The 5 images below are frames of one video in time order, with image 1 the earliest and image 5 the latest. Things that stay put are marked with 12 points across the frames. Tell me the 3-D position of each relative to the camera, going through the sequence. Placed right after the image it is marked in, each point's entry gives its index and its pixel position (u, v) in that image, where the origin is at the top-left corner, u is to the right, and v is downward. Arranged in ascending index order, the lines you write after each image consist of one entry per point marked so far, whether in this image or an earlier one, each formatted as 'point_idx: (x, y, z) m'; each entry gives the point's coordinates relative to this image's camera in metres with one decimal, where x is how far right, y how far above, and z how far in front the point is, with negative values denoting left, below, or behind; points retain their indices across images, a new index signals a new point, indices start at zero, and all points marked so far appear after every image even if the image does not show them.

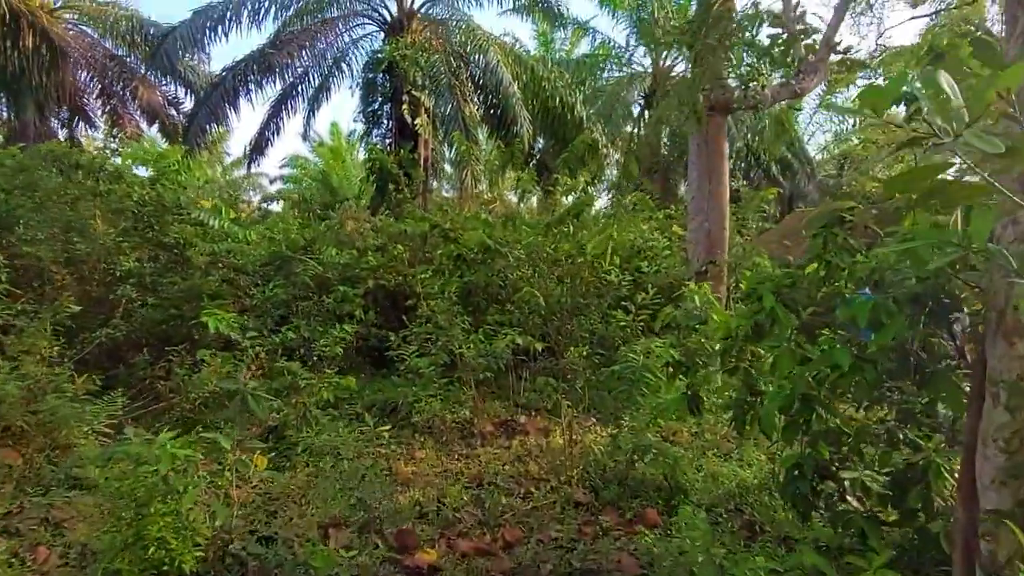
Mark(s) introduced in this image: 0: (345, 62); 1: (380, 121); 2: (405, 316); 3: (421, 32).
0: (-2.4, +3.2, +10.1) m
1: (-1.9, +2.4, +9.9) m
2: (-0.9, -0.2, +6.0) m
3: (-1.2, +3.4, +9.3) m
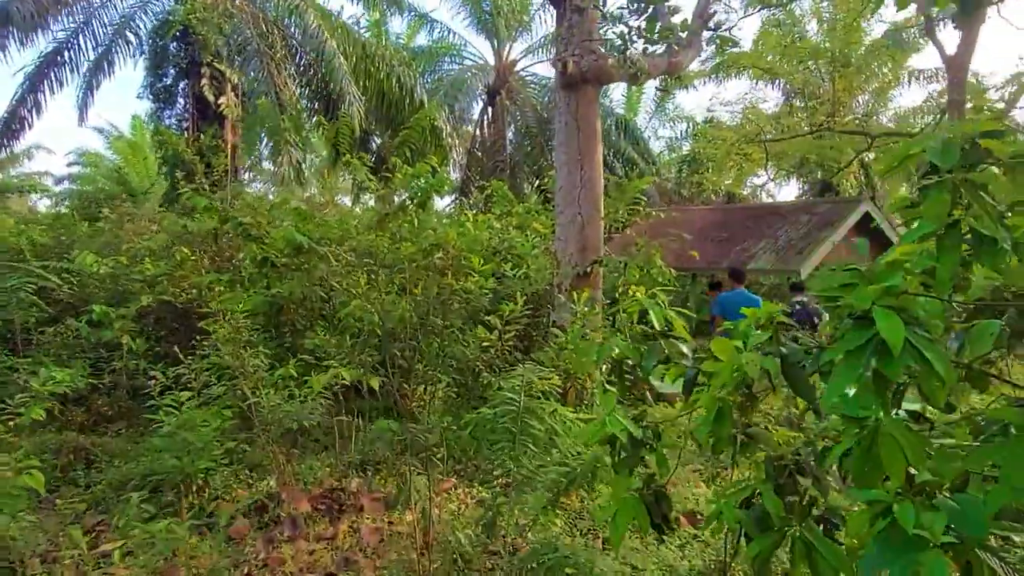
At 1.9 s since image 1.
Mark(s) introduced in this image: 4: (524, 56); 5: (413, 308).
0: (-4.5, +3.0, +8.2) m
1: (-3.9, +2.2, +8.1) m
2: (-2.0, -0.3, +4.5) m
3: (-3.1, +3.2, +7.6) m
4: (+0.2, +4.5, +13.6) m
5: (-0.4, -0.1, +3.2) m
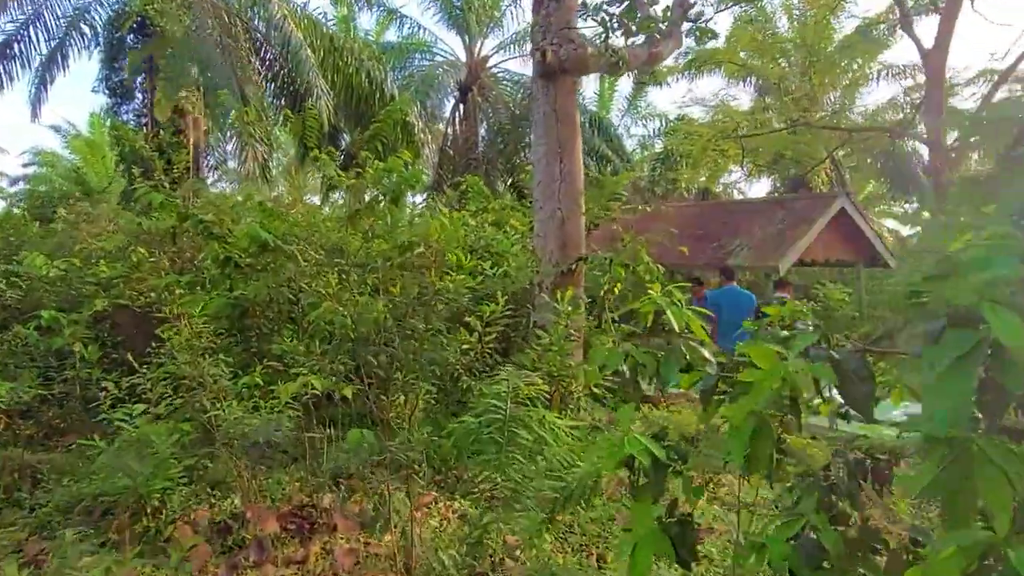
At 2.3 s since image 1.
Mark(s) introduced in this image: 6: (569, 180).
0: (-4.8, +3.0, +7.8) m
1: (-4.2, +2.1, +7.7) m
2: (-2.2, -0.4, +4.2) m
3: (-3.4, +3.2, +7.3) m
4: (-0.3, +4.5, +13.4) m
5: (-0.5, -0.1, +2.9) m
6: (+0.4, +0.7, +4.5) m
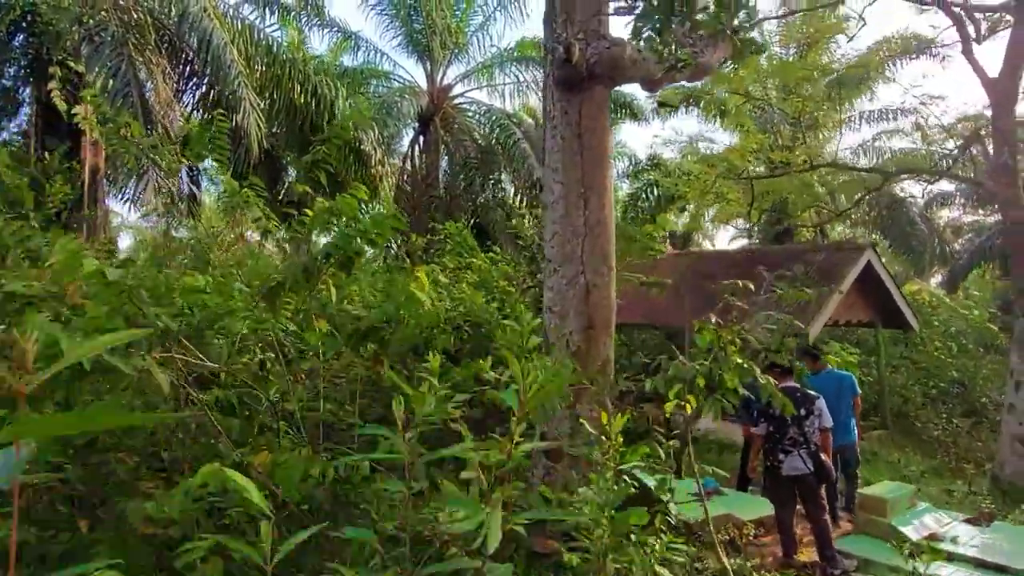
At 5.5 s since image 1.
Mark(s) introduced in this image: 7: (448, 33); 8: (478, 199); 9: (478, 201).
0: (-5.0, +2.4, +6.3) m
1: (-4.4, +1.6, +6.2) m
2: (-2.1, -0.8, +2.7) m
3: (-3.6, +2.6, +5.9) m
4: (-0.9, +3.6, +12.2) m
5: (-0.4, -0.4, +1.5) m
6: (+0.4, +0.3, +3.2) m
7: (-1.1, +4.2, +11.5) m
8: (-0.5, +1.4, +10.9) m
9: (-0.5, +1.3, +10.8) m
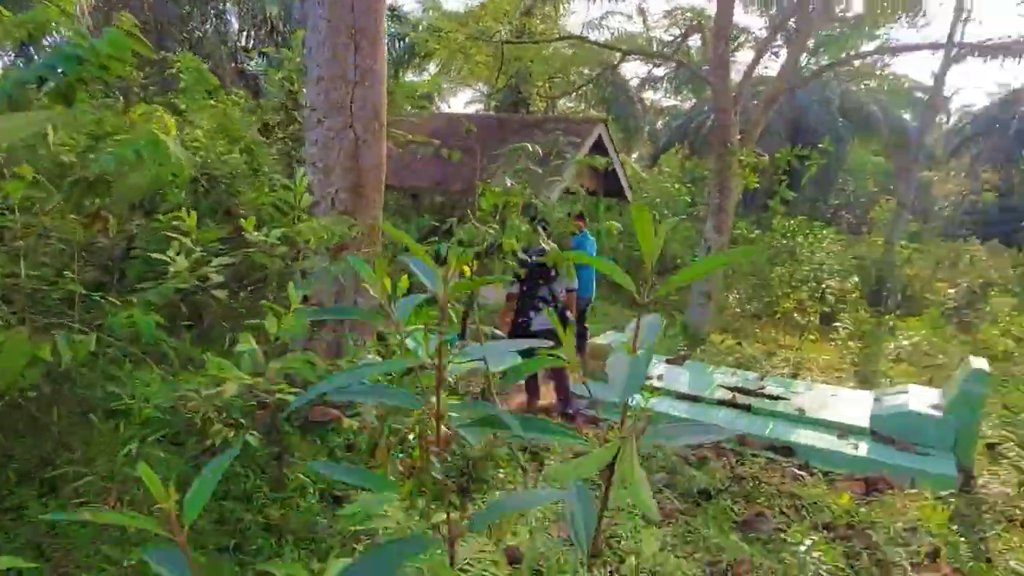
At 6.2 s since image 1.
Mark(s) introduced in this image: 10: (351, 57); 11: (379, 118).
0: (-6.6, +3.5, +3.3) m
1: (-6.1, +2.6, +3.6) m
2: (-2.8, -0.3, +1.7) m
3: (-5.1, +3.6, +3.4) m
4: (-4.9, +5.9, +10.0) m
5: (-0.8, -0.2, +1.3) m
6: (-0.6, +0.9, +2.9) m
7: (-4.8, +6.3, +9.2) m
8: (-4.2, +3.4, +9.4) m
9: (-4.1, +3.4, +9.3) m
10: (-0.7, +0.9, +2.9) m
11: (-0.6, +0.7, +2.9) m
